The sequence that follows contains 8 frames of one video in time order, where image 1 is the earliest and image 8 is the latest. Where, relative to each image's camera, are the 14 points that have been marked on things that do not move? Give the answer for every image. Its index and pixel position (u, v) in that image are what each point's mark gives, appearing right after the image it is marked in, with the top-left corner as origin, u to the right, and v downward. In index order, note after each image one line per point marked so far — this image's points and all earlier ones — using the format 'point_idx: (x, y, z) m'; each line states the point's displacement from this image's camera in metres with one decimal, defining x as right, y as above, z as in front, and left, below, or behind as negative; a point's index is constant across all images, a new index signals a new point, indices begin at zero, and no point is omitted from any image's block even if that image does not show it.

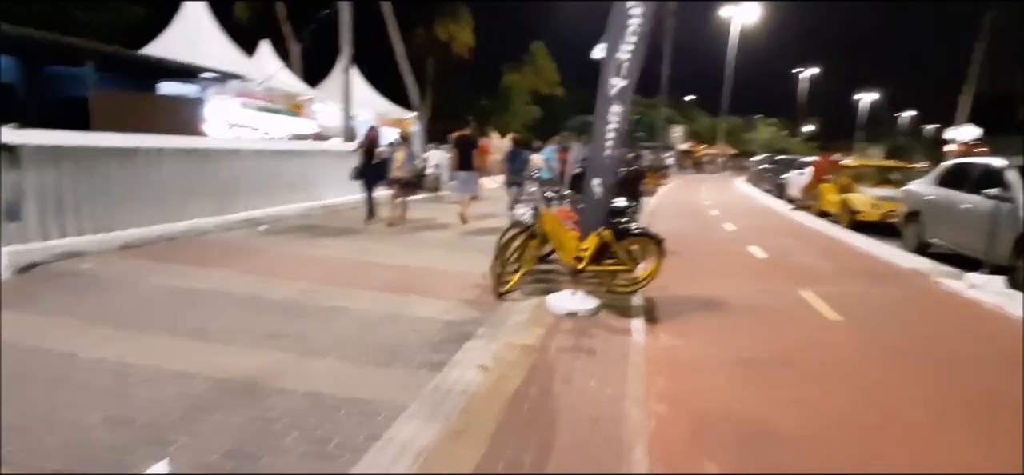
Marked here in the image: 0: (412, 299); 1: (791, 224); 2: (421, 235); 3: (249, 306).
0: (-1.3, -0.8, +7.1) m
1: (+8.3, +0.4, +16.5) m
2: (-2.0, +0.1, +12.1) m
3: (-3.0, -0.8, +6.4) m
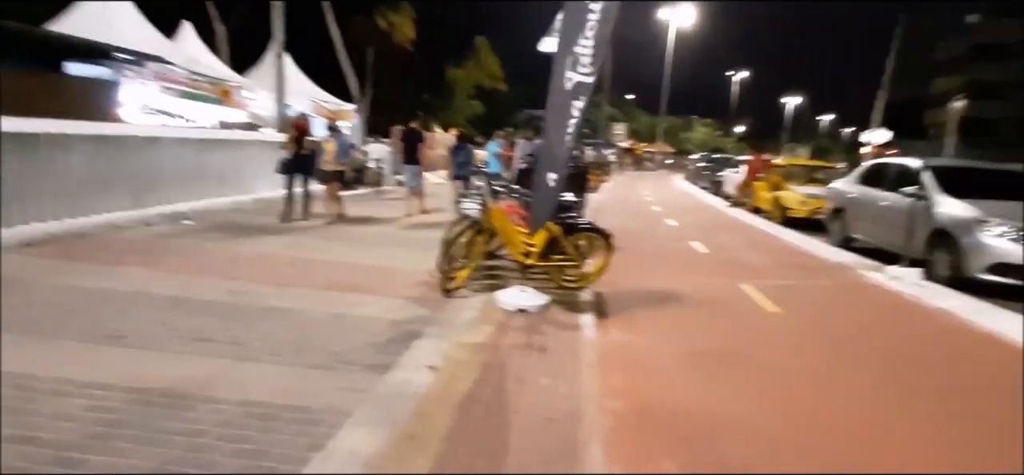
0: (-1.9, -0.7, +6.8) m
1: (+6.6, +0.5, +17.1) m
2: (-3.1, +0.1, +11.7) m
3: (-3.6, -0.7, +5.9) m
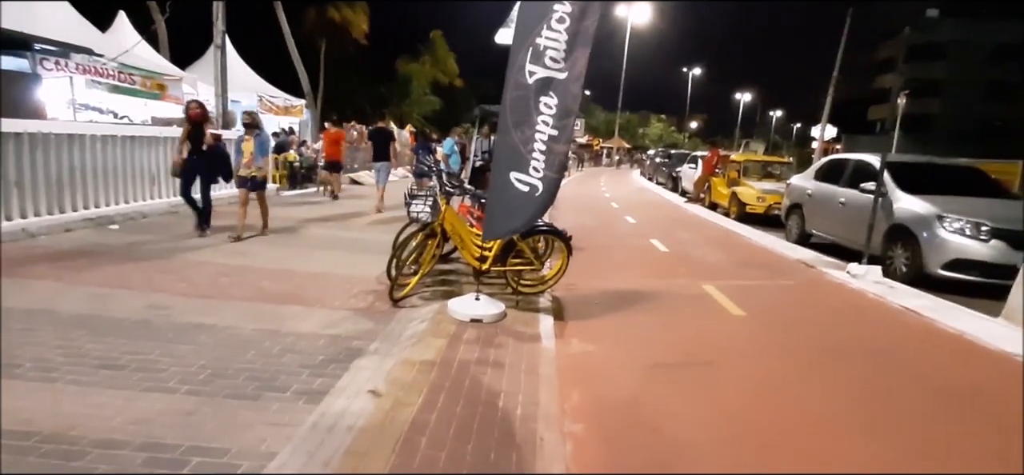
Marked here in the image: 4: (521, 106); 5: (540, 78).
0: (-2.4, -0.8, +6.2) m
1: (+5.3, +0.6, +17.0) m
2: (-4.0, +0.1, +11.0) m
3: (-4.0, -0.9, +5.2) m
4: (0.0, +1.5, +6.3) m
5: (+0.2, +1.8, +6.3) m
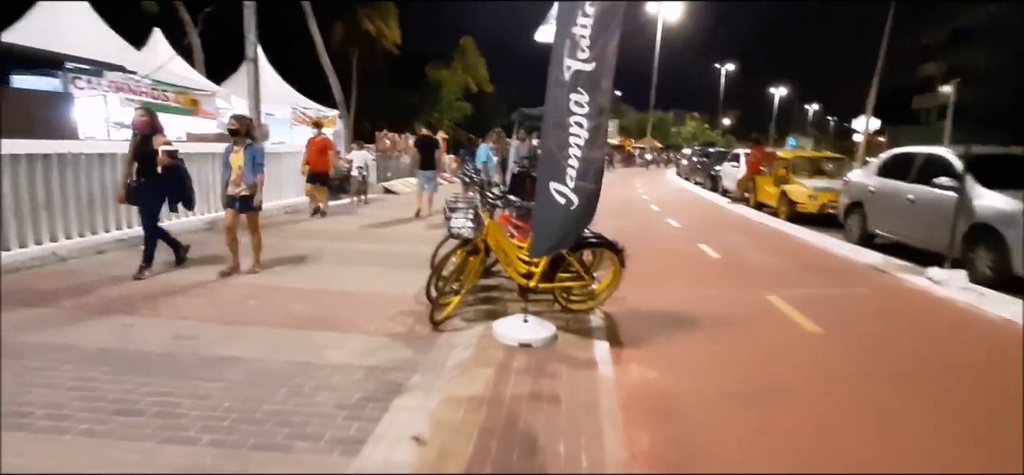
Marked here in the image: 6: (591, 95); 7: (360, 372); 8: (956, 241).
0: (-1.9, -1.0, +5.7) m
1: (+6.4, +0.6, +16.1) m
2: (-3.2, -0.2, +10.6) m
3: (-3.6, -1.1, +4.8) m
4: (+0.5, +1.4, +5.7) m
5: (+0.7, +1.7, +5.7) m
6: (+0.9, +1.4, +5.5) m
7: (-1.3, -1.2, +4.9) m
8: (+7.4, -0.1, +9.3) m
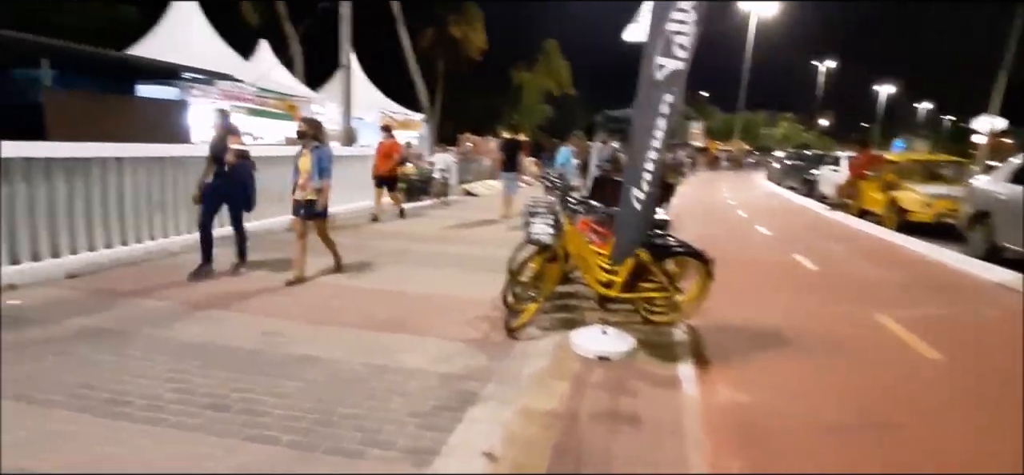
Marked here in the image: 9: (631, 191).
0: (-1.1, -1.1, +5.7) m
1: (+8.6, +0.3, +14.9) m
2: (-1.7, -0.2, +10.7) m
3: (-2.9, -1.1, +5.1) m
4: (+1.3, +1.3, +5.4) m
5: (+1.5, +1.6, +5.3) m
6: (+1.7, +1.3, +5.2) m
7: (-0.7, -1.2, +4.8) m
8: (+8.6, -0.3, +8.0) m
9: (+1.3, +0.4, +5.5) m
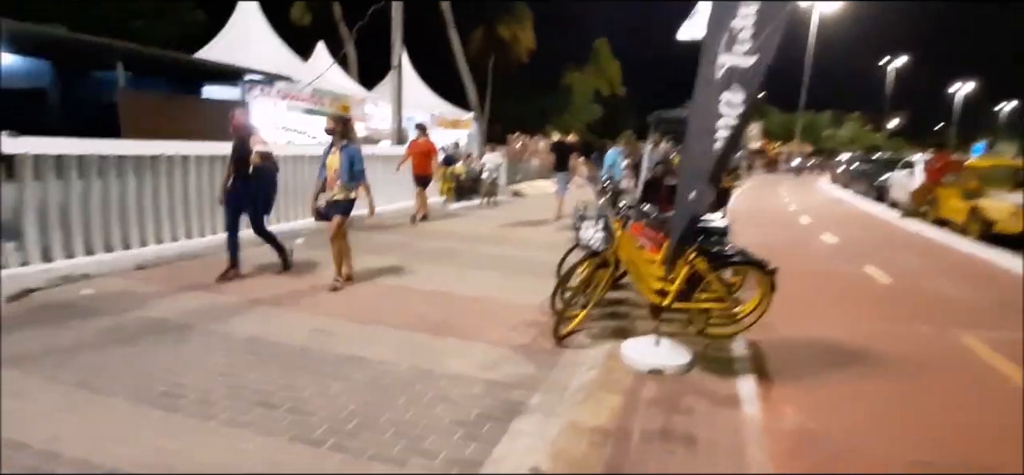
0: (-0.6, -1.1, +5.7) m
1: (+9.9, 0.0, +13.9) m
2: (-0.8, -0.2, +10.7) m
3: (-2.5, -1.1, +5.1) m
4: (+1.8, +1.2, +5.1) m
5: (+2.0, +1.5, +5.0) m
6: (+2.1, +1.3, +4.9) m
7: (-0.3, -1.3, +4.7) m
8: (+9.3, -0.6, +7.0) m
9: (+1.8, +0.4, +5.3) m
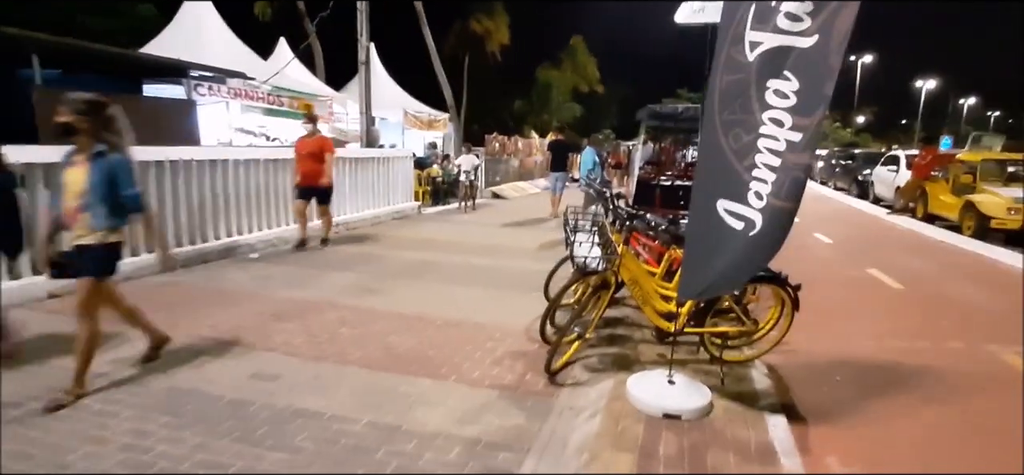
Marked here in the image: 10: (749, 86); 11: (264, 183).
0: (-0.8, -1.3, +4.7) m
1: (+9.4, +0.1, +13.4) m
2: (-1.1, -0.4, +9.7) m
3: (-2.6, -1.3, +4.1) m
4: (+1.7, +1.1, +4.3) m
5: (+1.9, +1.4, +4.1) m
6: (+2.0, +1.1, +4.0) m
7: (-0.4, -1.4, +3.8) m
8: (+9.1, -0.5, +6.5) m
9: (+1.6, +0.2, +4.4) m
10: (+1.8, +1.2, +4.2) m
11: (-4.7, +1.0, +10.3) m
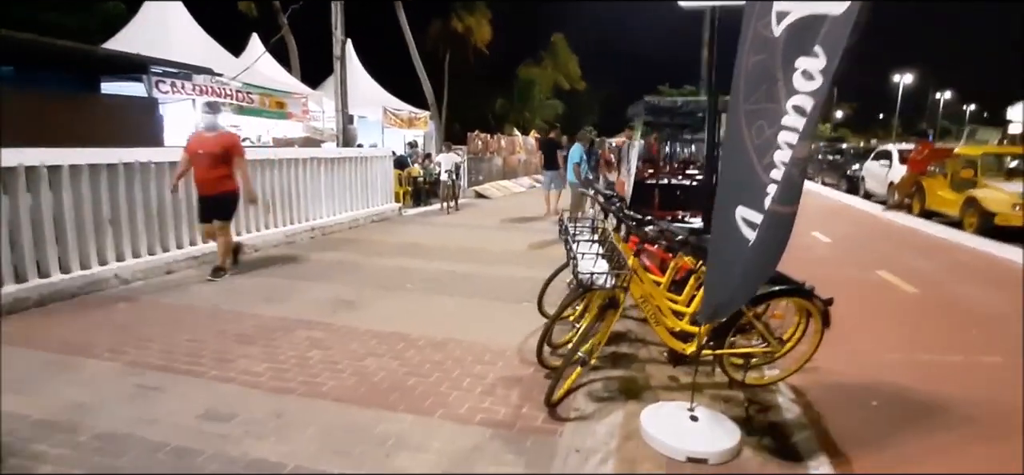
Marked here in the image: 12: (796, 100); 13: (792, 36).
0: (-0.8, -1.4, +4.0) m
1: (+9.1, +0.1, +13.0) m
2: (-1.3, -0.5, +9.0) m
3: (-2.6, -1.4, +3.4) m
4: (+1.6, +1.0, +3.6) m
5: (+1.8, +1.3, +3.5) m
6: (+2.0, +1.1, +3.4) m
7: (-0.4, -1.5, +3.1) m
8: (+9.0, -0.5, +6.0) m
9: (+1.6, +0.2, +3.8) m
10: (+1.7, +1.1, +3.6) m
11: (-5.0, +0.9, +9.5) m
12: (+1.8, +0.8, +3.5) m
13: (+1.8, +1.2, +3.5) m
